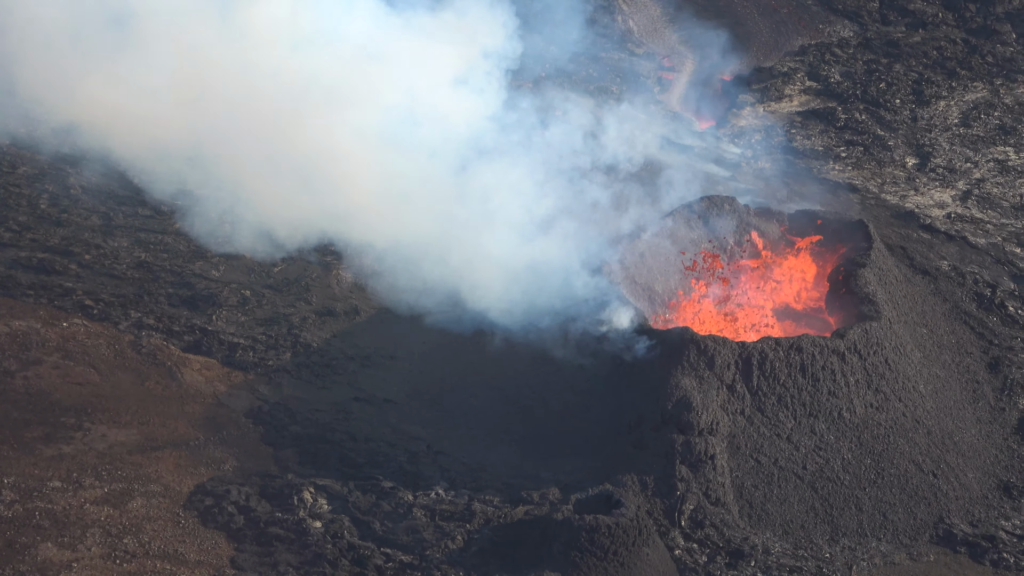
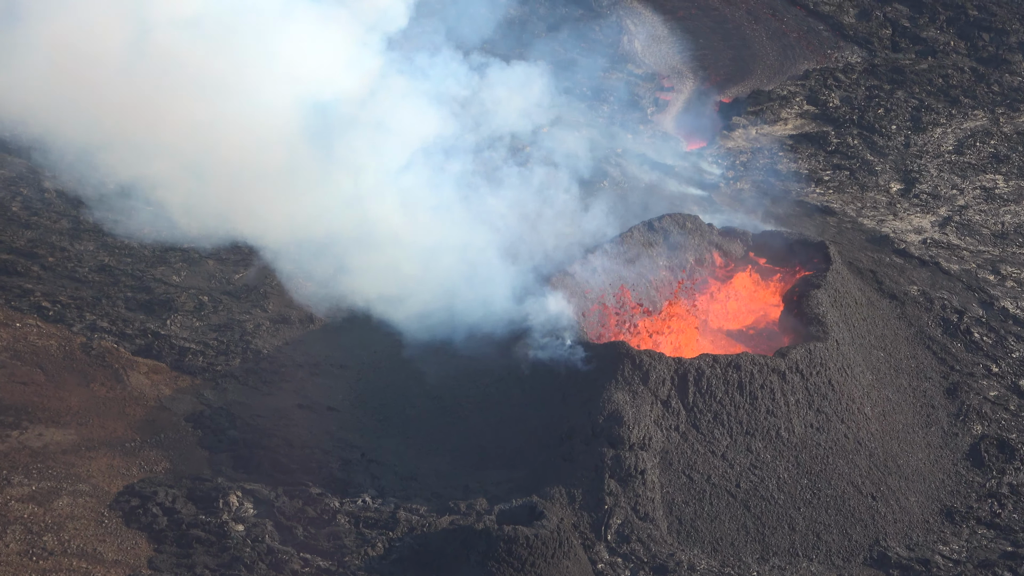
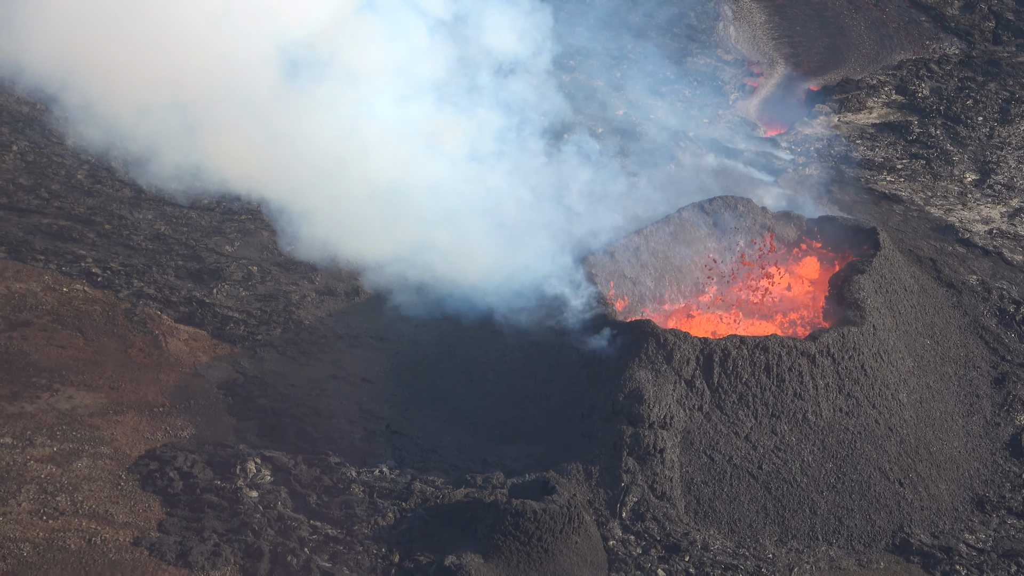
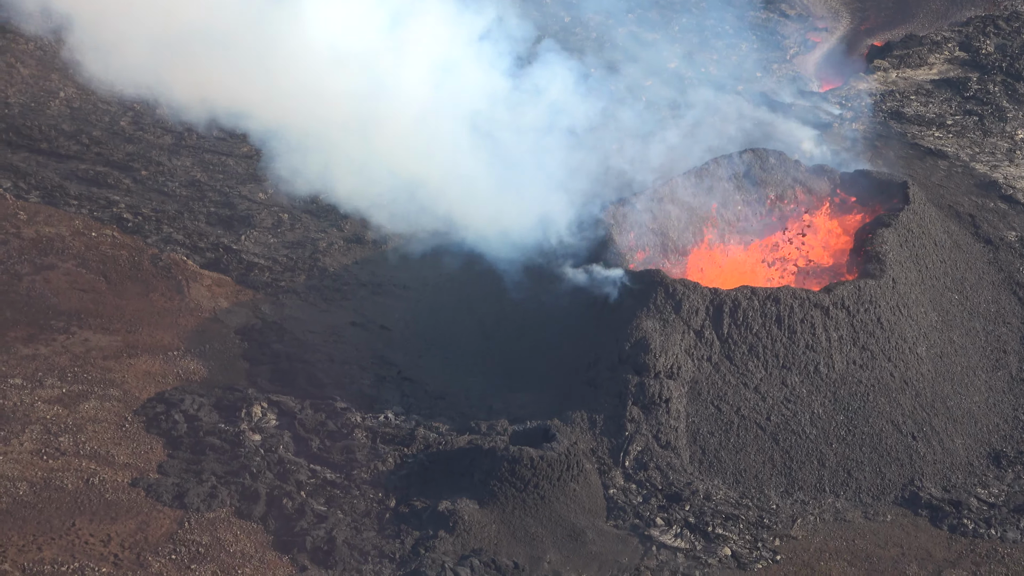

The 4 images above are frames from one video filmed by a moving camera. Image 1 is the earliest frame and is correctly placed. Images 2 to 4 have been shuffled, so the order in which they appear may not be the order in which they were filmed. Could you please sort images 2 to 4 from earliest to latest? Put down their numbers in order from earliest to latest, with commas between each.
2, 3, 4
